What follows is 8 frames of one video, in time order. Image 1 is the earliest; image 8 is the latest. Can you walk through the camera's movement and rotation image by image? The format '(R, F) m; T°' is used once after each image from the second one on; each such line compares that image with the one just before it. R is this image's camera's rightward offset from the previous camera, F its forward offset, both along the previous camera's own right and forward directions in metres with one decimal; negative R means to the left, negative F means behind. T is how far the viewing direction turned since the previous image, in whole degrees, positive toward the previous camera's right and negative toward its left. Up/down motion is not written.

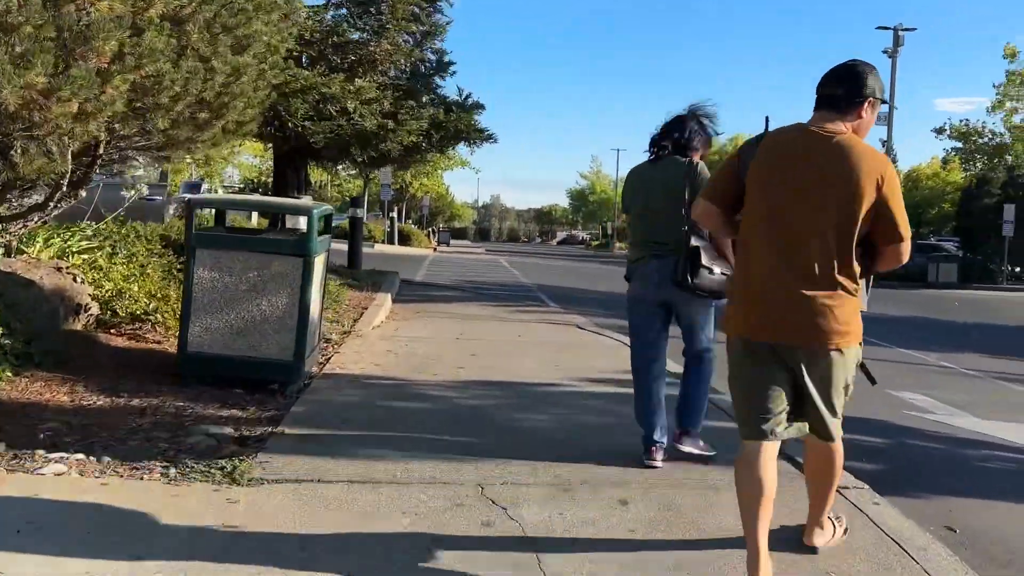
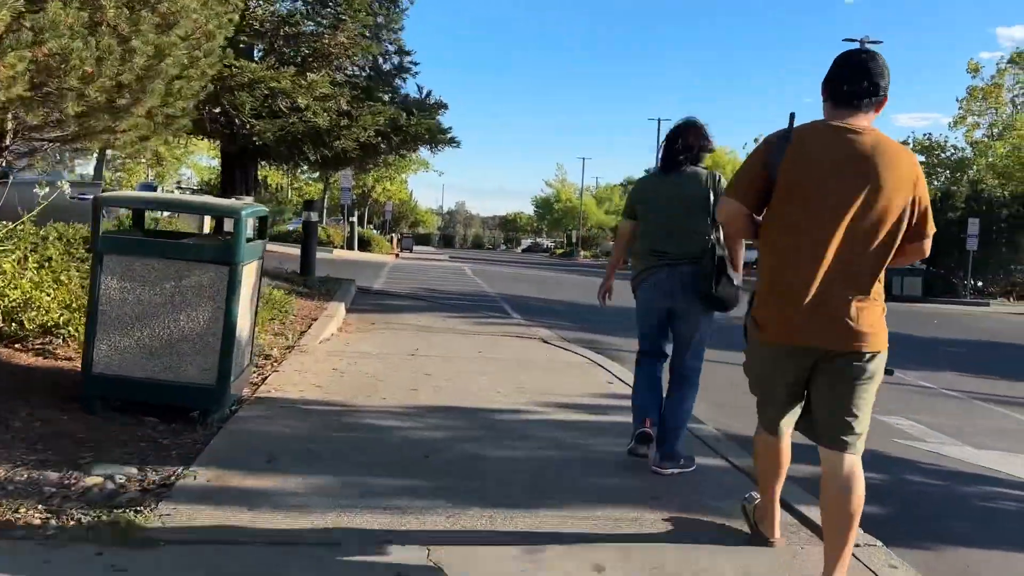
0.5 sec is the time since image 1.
(0.0, +0.7) m; +2°
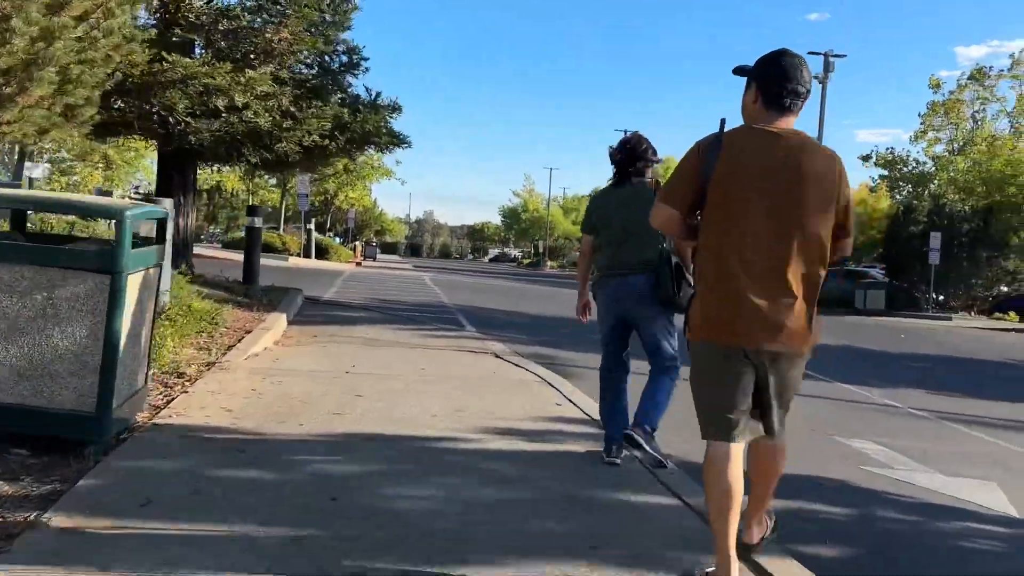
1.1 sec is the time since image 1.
(+0.2, +0.5) m; +2°
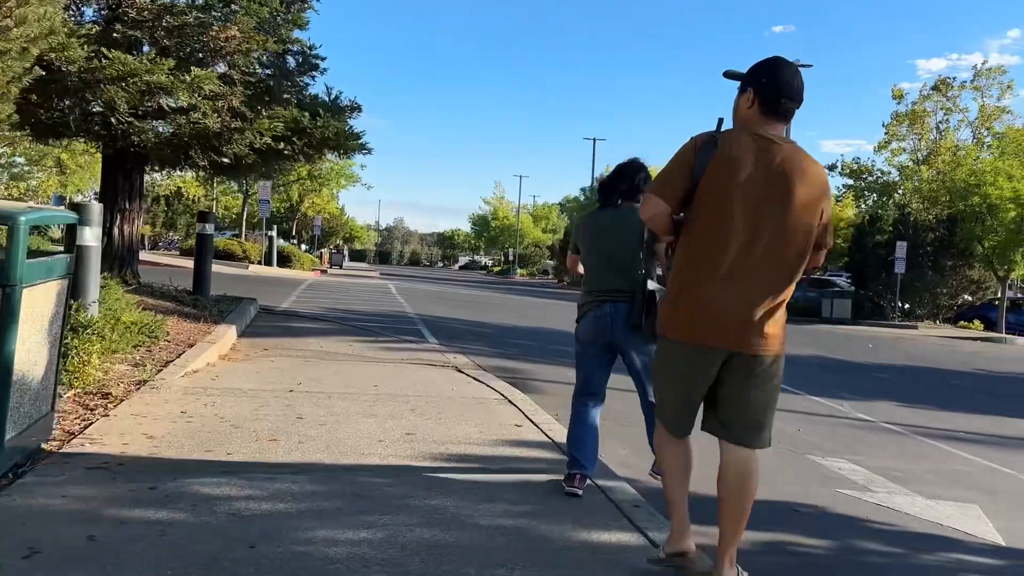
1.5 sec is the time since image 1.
(+0.1, +0.4) m; +2°
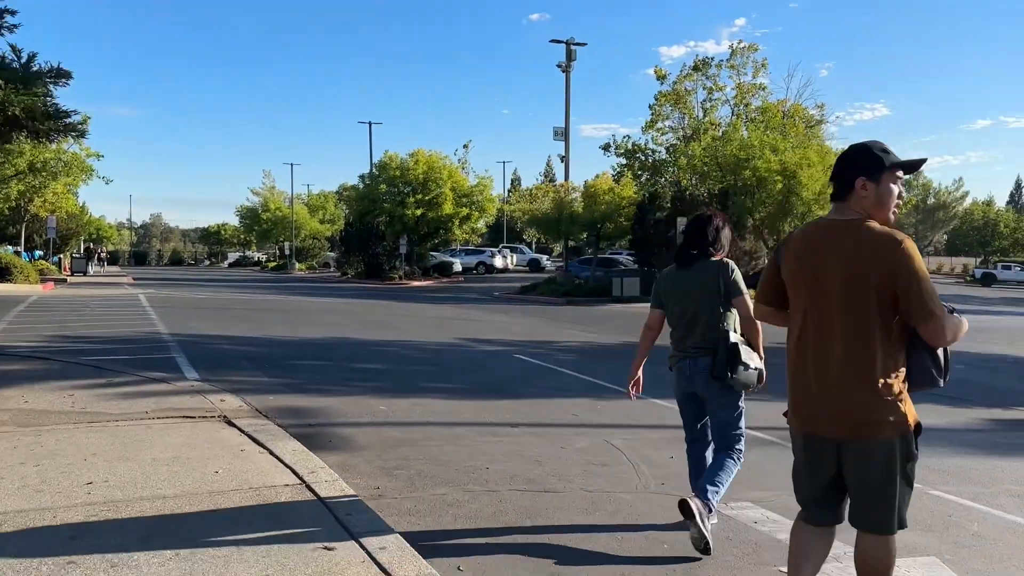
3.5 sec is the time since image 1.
(0.0, +2.0) m; +15°
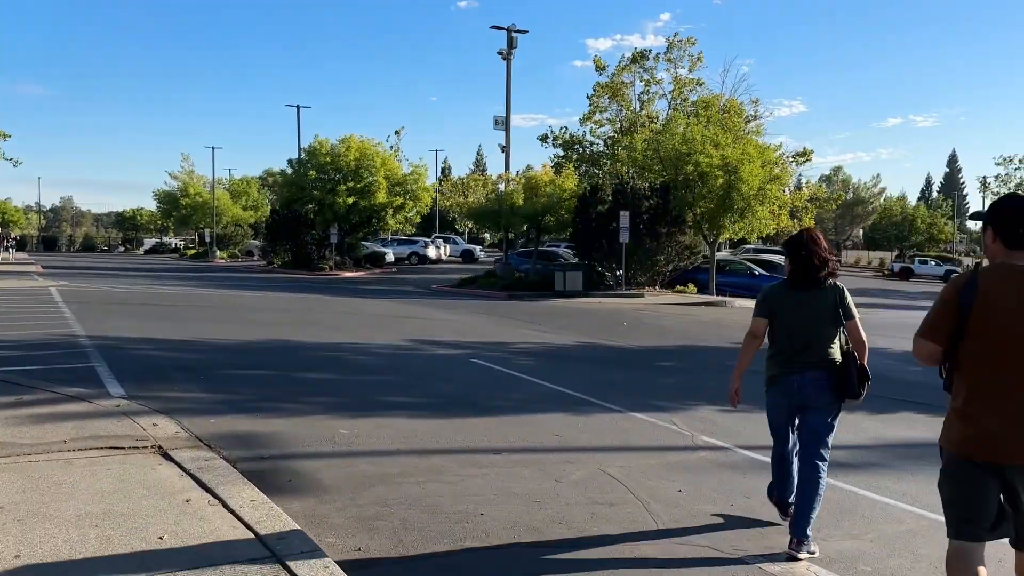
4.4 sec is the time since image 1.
(-0.4, +0.8) m; +5°
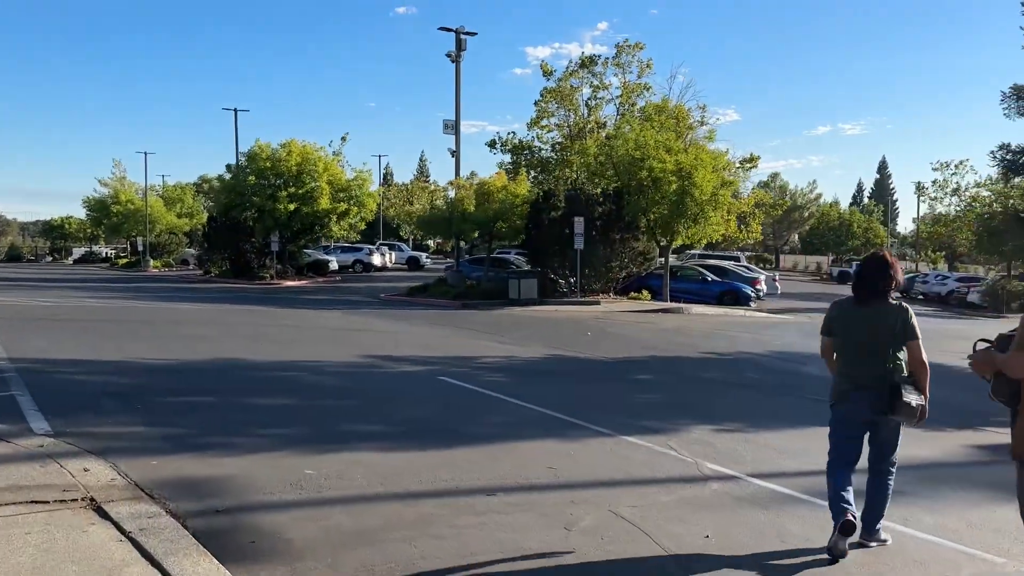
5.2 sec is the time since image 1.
(-0.4, +0.8) m; +4°
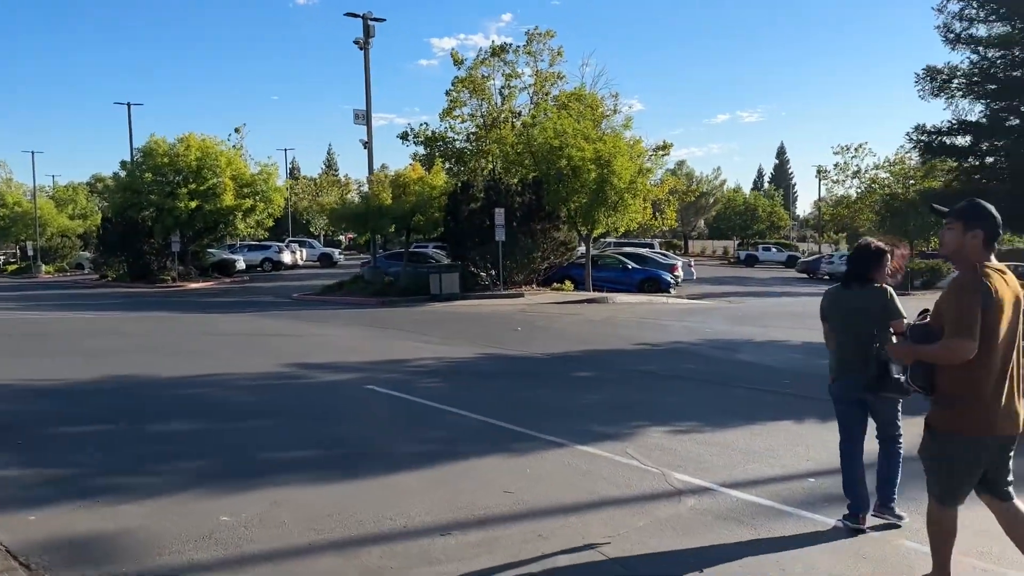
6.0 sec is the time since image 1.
(-0.2, +0.8) m; +6°
